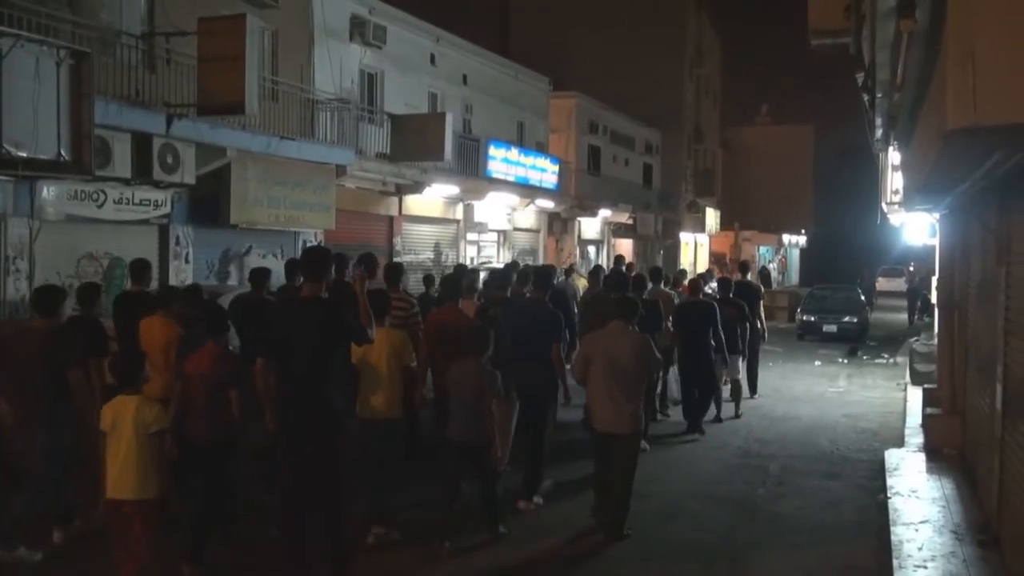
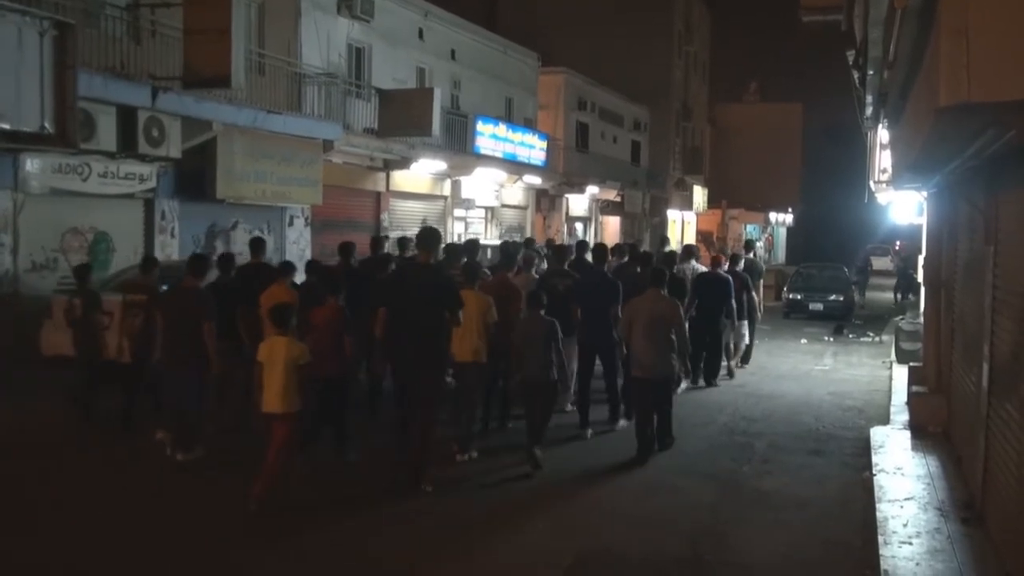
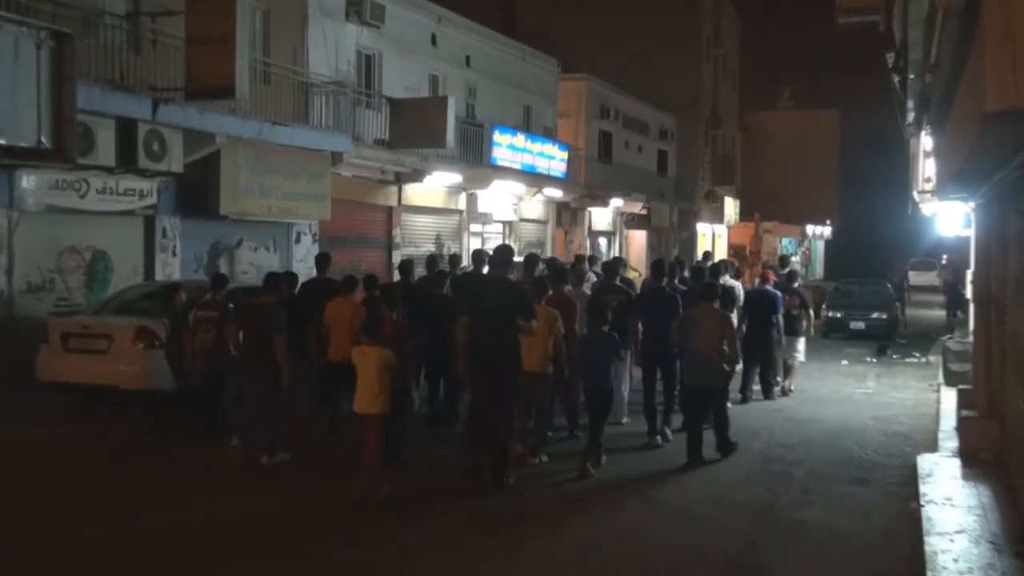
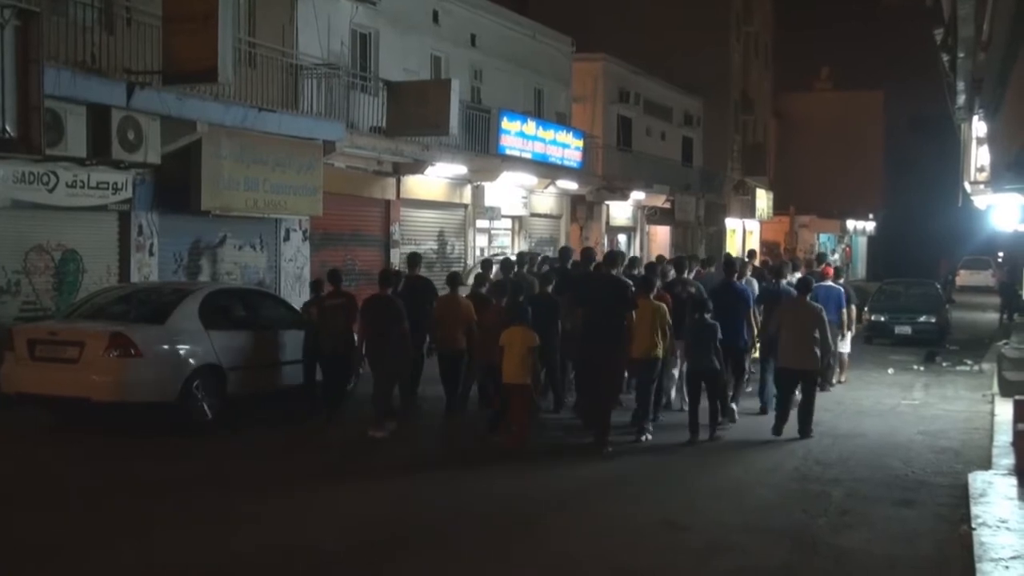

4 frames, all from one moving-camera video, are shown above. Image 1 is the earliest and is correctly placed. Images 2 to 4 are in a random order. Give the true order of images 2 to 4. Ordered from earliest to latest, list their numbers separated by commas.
2, 3, 4
